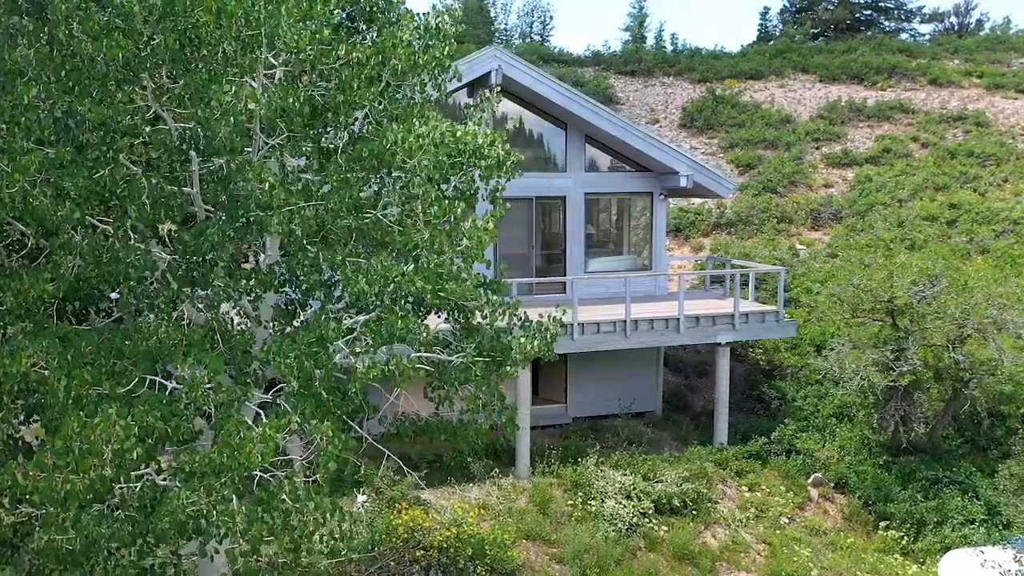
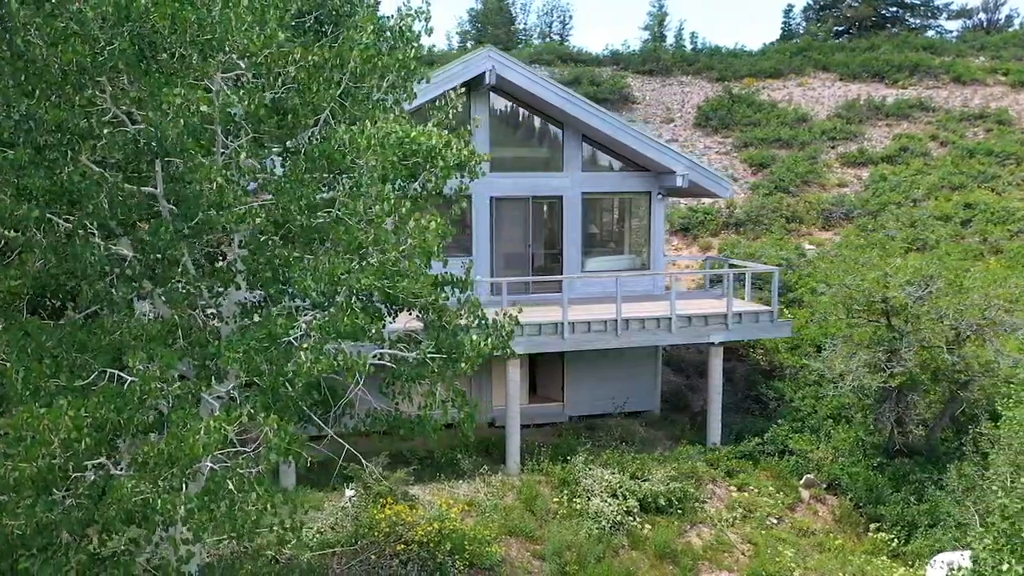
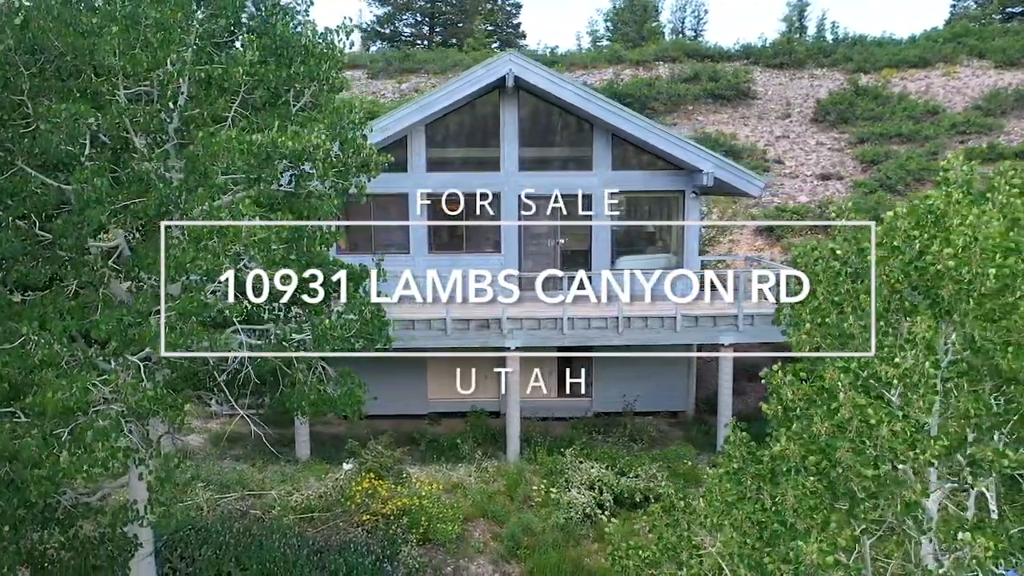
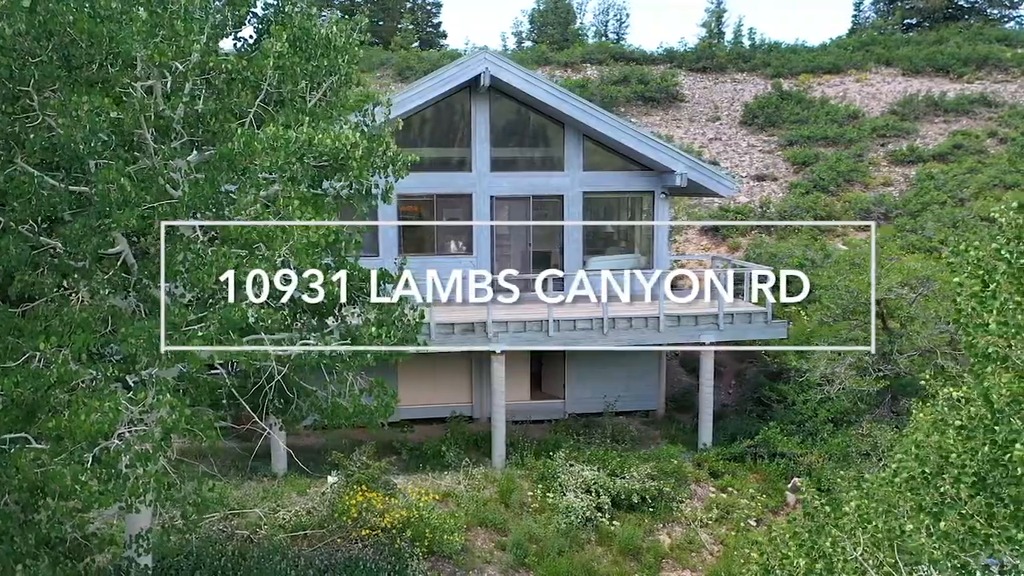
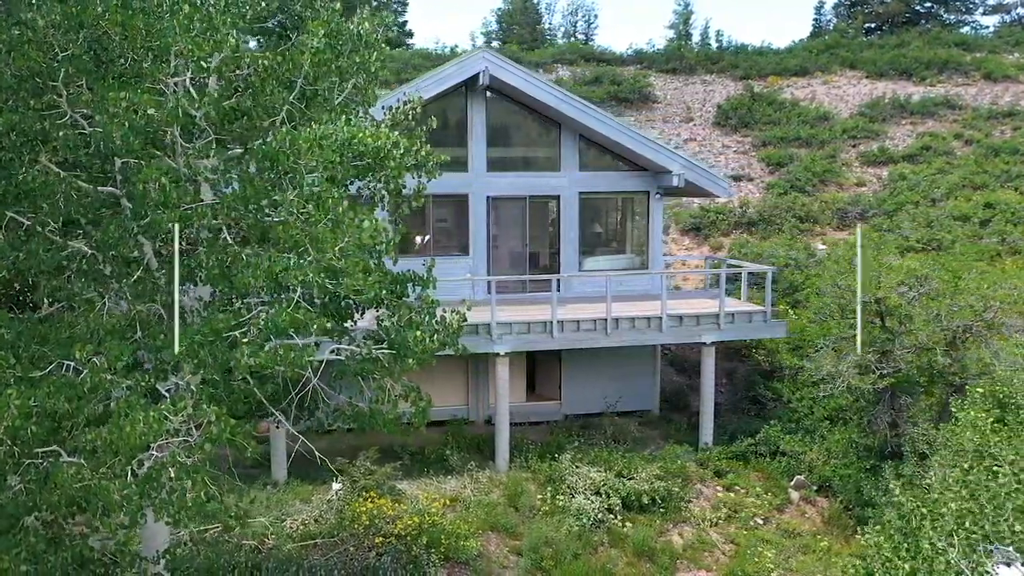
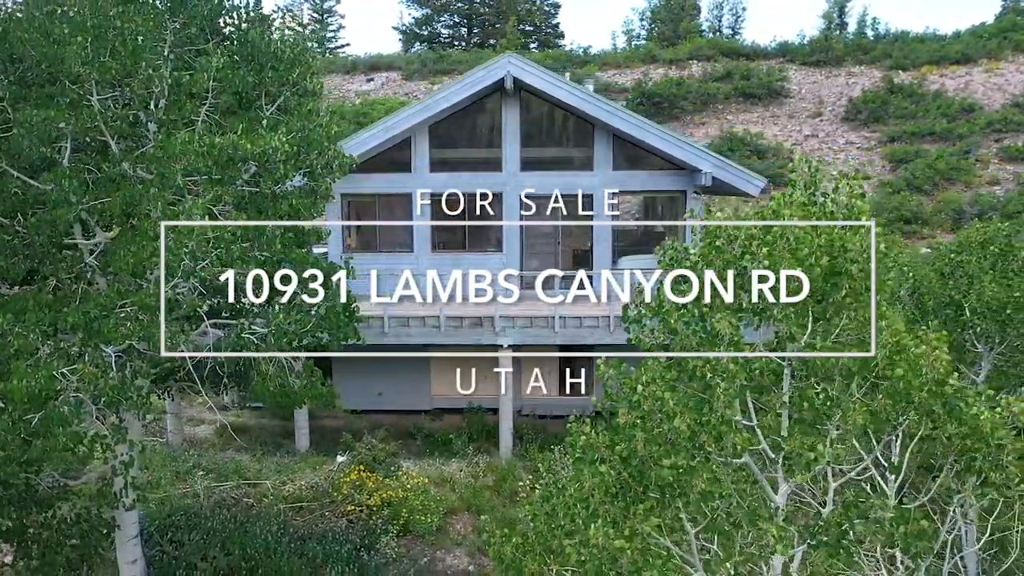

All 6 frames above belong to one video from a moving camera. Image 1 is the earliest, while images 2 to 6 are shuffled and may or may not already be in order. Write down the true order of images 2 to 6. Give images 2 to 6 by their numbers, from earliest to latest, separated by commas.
2, 5, 4, 3, 6
